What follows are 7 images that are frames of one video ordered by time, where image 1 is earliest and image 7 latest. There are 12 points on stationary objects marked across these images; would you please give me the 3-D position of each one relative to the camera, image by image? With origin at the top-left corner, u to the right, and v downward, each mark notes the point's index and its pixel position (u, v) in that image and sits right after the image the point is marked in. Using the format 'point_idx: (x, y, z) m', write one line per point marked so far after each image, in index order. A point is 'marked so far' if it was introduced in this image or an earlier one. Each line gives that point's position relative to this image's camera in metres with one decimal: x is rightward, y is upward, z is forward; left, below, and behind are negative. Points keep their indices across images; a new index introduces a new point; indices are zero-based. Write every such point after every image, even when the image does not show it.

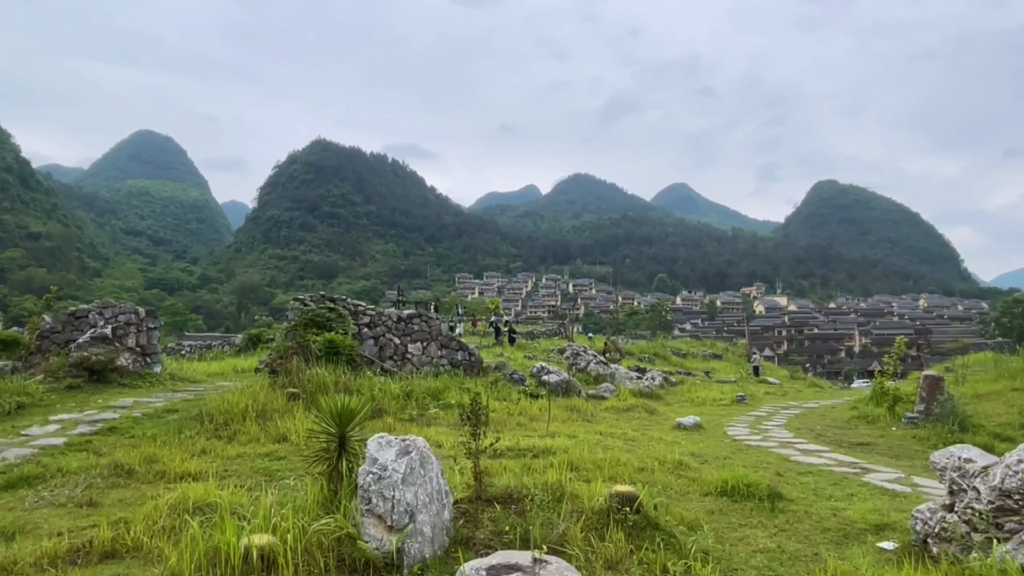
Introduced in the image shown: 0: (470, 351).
0: (-0.7, -0.9, +9.3) m
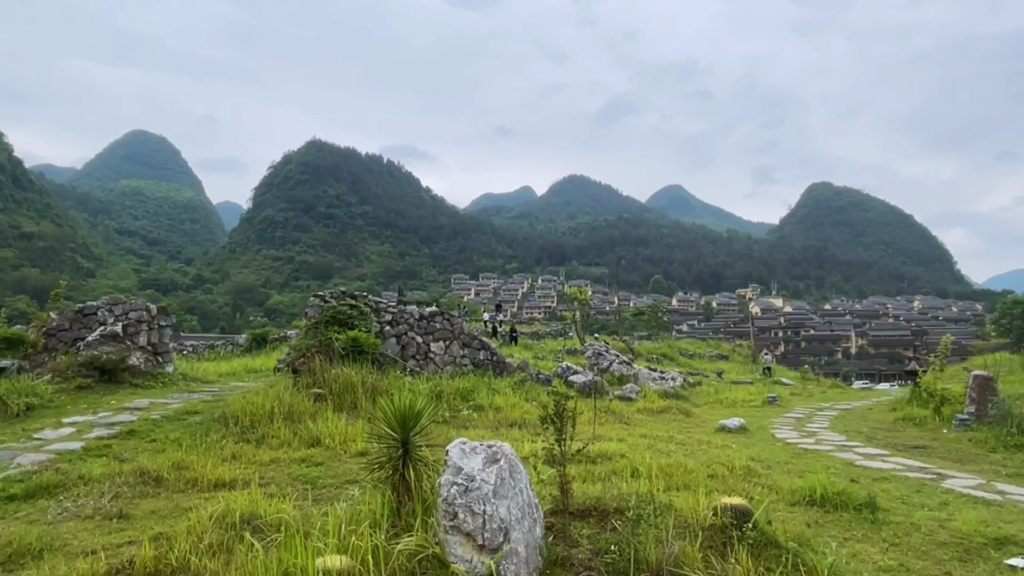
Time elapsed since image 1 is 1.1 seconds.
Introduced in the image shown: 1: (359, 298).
0: (-0.3, -0.9, +8.9) m
1: (-2.0, -0.1, +8.1) m
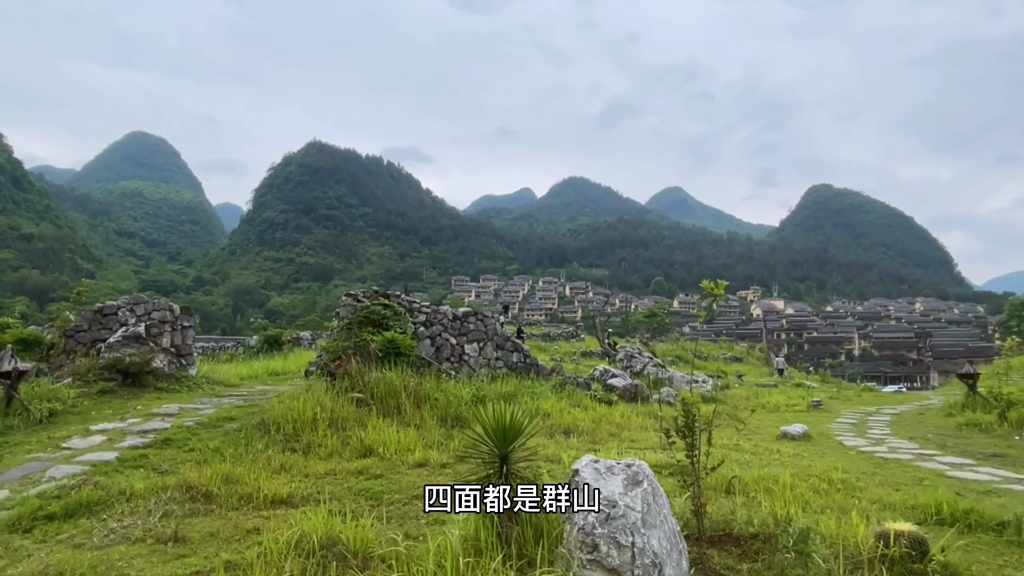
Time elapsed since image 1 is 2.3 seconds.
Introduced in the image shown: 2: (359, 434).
0: (+0.2, -0.9, +8.6) m
1: (-1.5, -0.1, +7.7) m
2: (-1.2, -1.1, +4.8) m
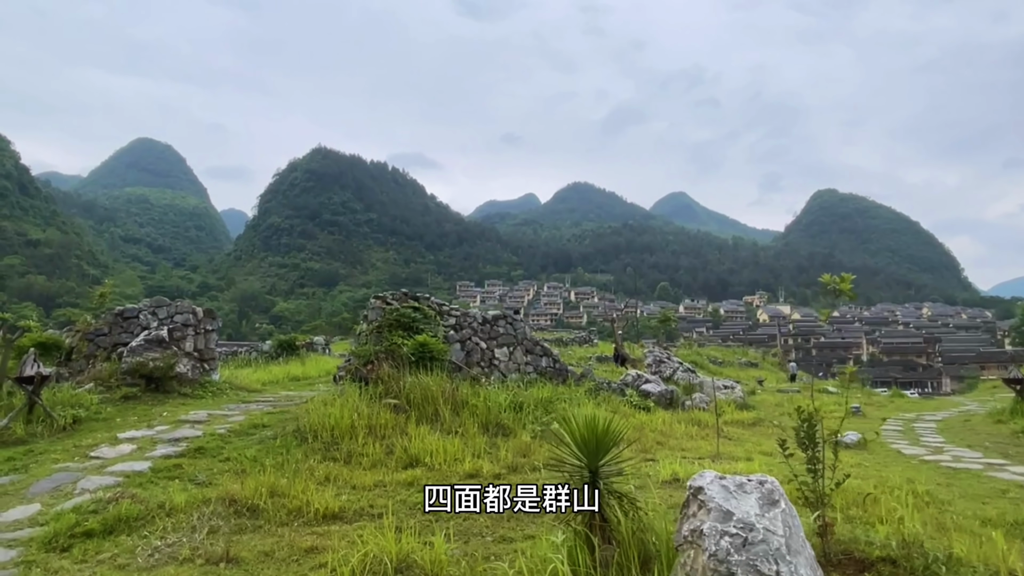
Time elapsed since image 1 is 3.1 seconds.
0: (+0.6, -0.9, +8.3) m
1: (-1.1, -0.1, +7.5) m
2: (-0.8, -1.1, +4.6) m
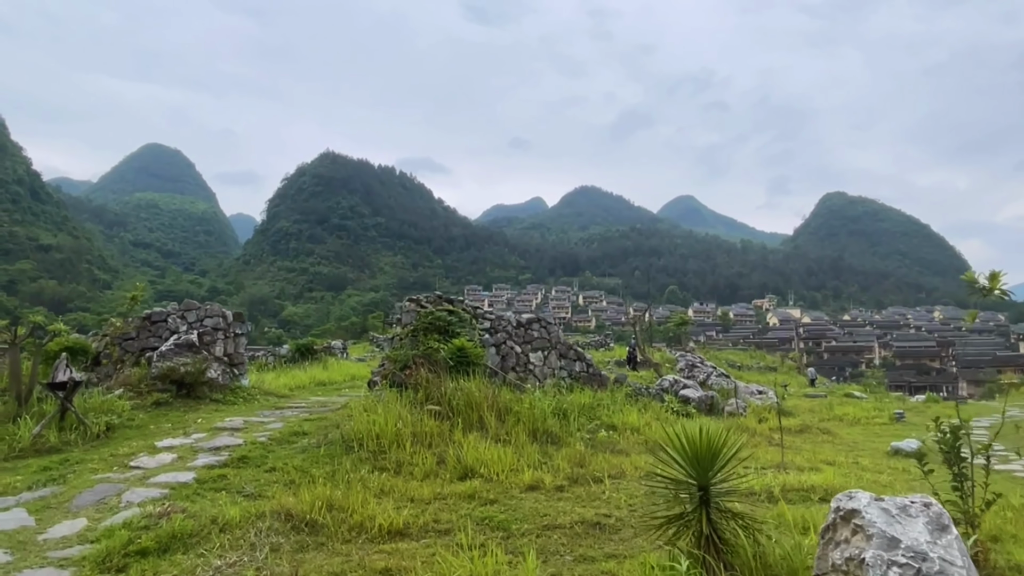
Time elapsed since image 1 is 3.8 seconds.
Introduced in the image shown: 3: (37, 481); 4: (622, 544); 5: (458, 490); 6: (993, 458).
0: (+1.0, -1.0, +8.1) m
1: (-0.7, -0.2, +7.3) m
2: (-0.4, -1.2, +4.4) m
3: (-3.0, -1.2, +3.9) m
4: (+0.5, -1.2, +3.0) m
5: (-0.3, -1.2, +3.7) m
6: (+4.4, -1.5, +5.6) m
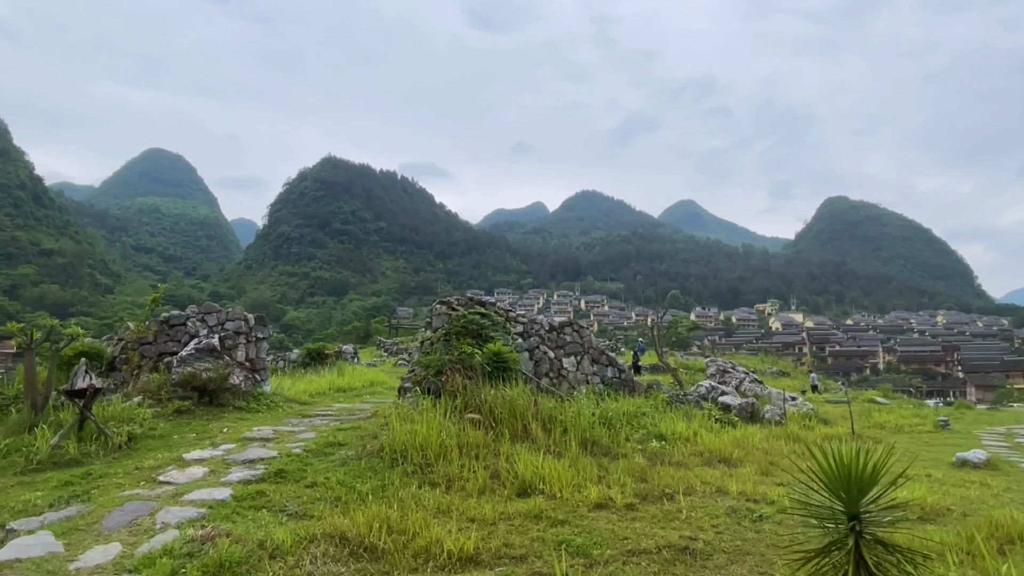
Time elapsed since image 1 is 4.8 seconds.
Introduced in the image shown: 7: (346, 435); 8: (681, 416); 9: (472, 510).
0: (+1.4, -1.0, +7.8) m
1: (-0.3, -0.2, +7.0) m
2: (-0.1, -1.2, +4.0) m
3: (-2.6, -1.2, +3.6) m
4: (+0.9, -1.2, +2.7) m
5: (0.0, -1.2, +3.3) m
6: (+4.7, -1.5, +5.3) m
7: (-1.3, -1.1, +4.8) m
8: (+1.7, -1.3, +6.3) m
9: (-0.2, -1.2, +3.3) m
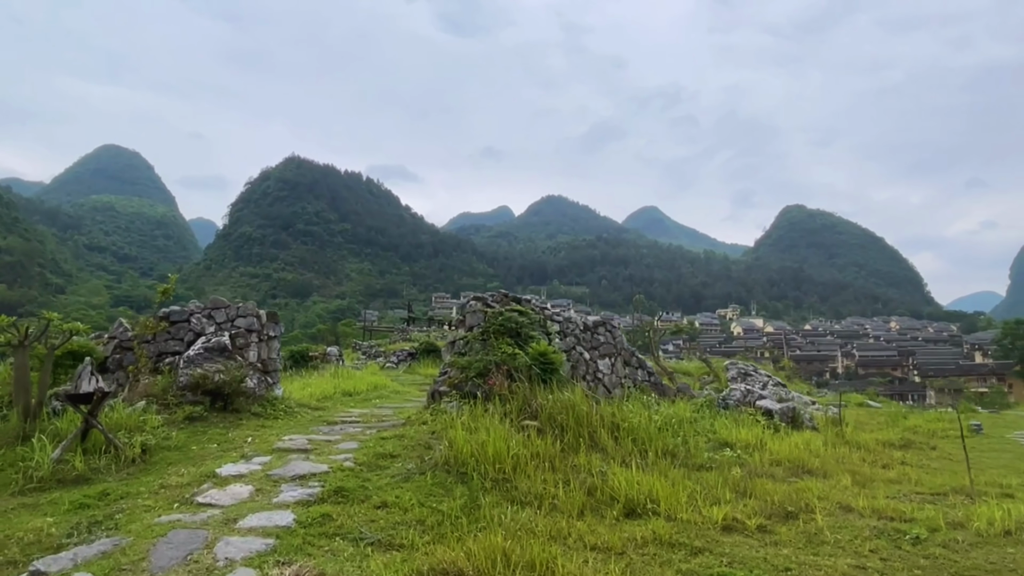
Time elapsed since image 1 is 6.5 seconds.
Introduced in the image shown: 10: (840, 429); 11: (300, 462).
0: (+1.7, -1.0, +7.3) m
1: (+0.1, -0.2, +6.5) m
2: (+0.5, -1.1, +3.6) m
3: (-2.1, -1.1, +3.0) m
4: (+1.5, -1.2, +2.3) m
5: (+0.6, -1.1, +2.9) m
6: (+5.2, -1.5, +5.1) m
7: (-0.8, -1.1, +4.3) m
8: (+2.1, -1.3, +5.9) m
9: (+0.3, -1.1, +2.8) m
10: (+3.7, -1.6, +7.0) m
11: (-1.3, -1.1, +3.9) m
